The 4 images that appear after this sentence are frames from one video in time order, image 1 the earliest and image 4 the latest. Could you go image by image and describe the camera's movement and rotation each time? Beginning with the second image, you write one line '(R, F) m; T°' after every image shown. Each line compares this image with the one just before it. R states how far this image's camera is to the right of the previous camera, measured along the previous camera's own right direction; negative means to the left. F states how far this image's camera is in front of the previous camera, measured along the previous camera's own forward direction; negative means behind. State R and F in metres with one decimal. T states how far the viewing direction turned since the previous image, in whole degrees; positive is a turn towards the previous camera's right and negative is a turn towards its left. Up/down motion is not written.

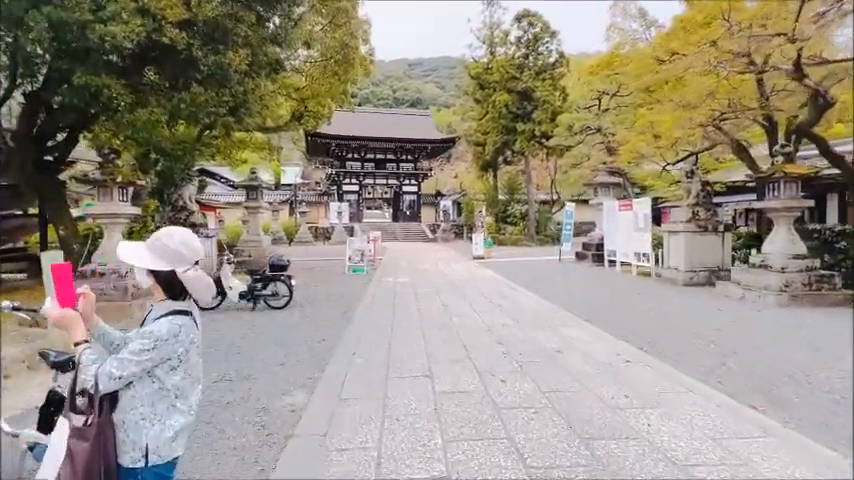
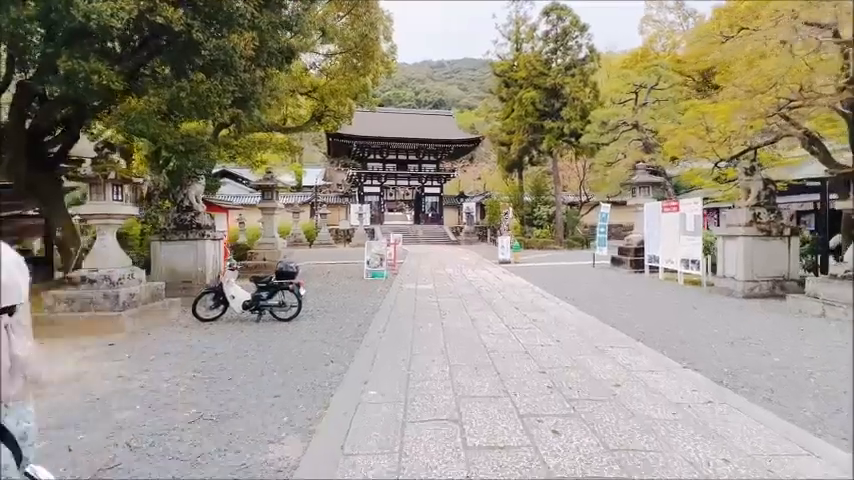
(0.0, +0.9) m; -3°
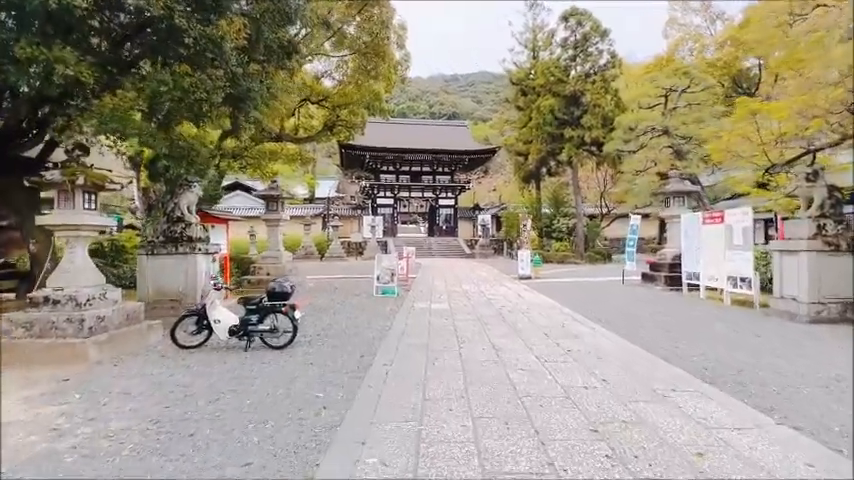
(0.0, +0.9) m; -2°
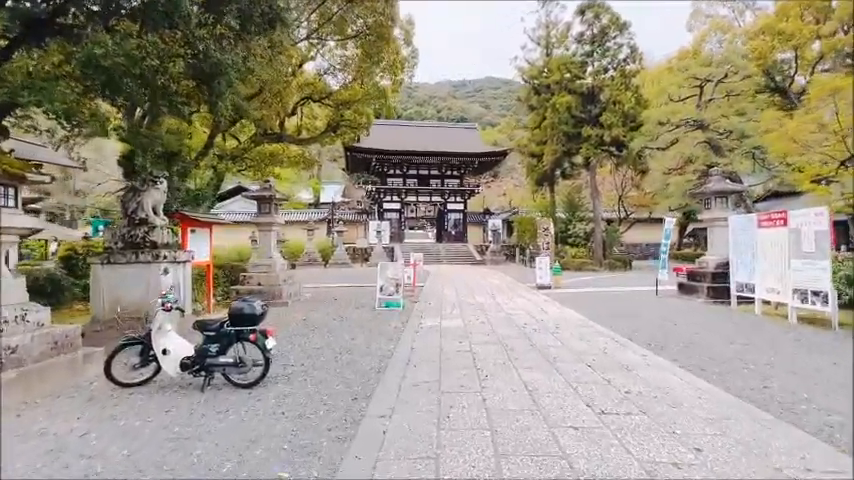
(0.0, +1.3) m; -1°
